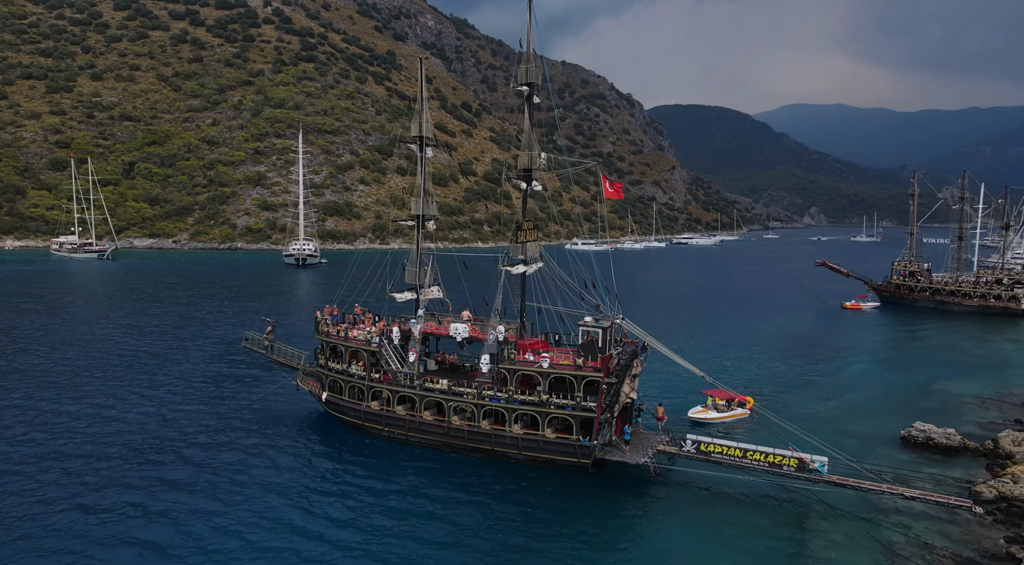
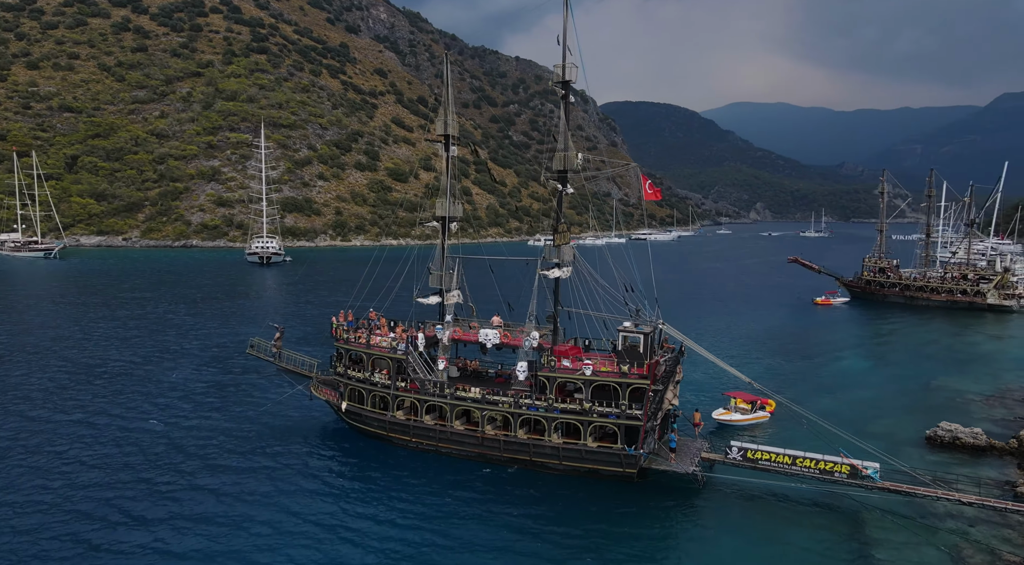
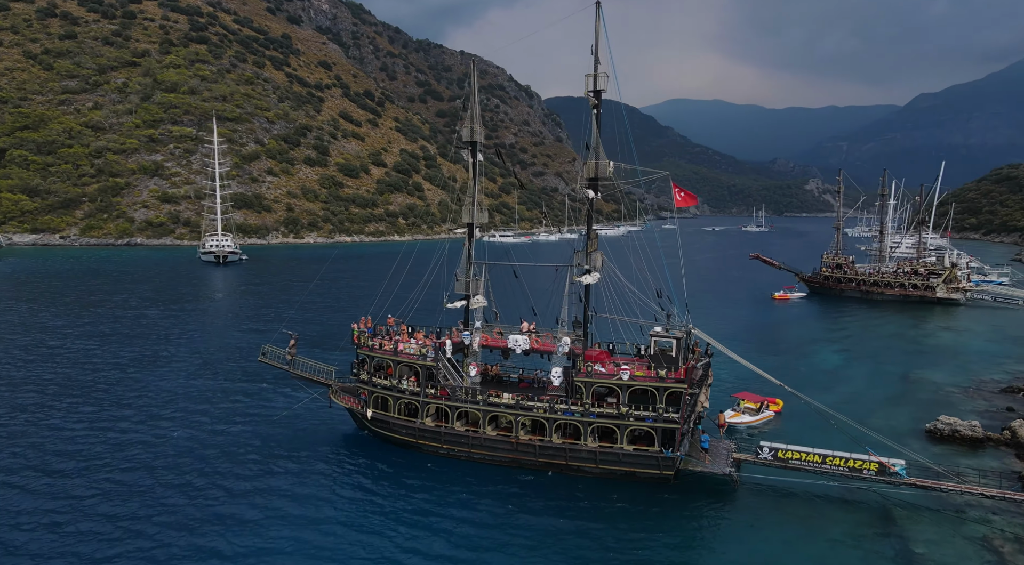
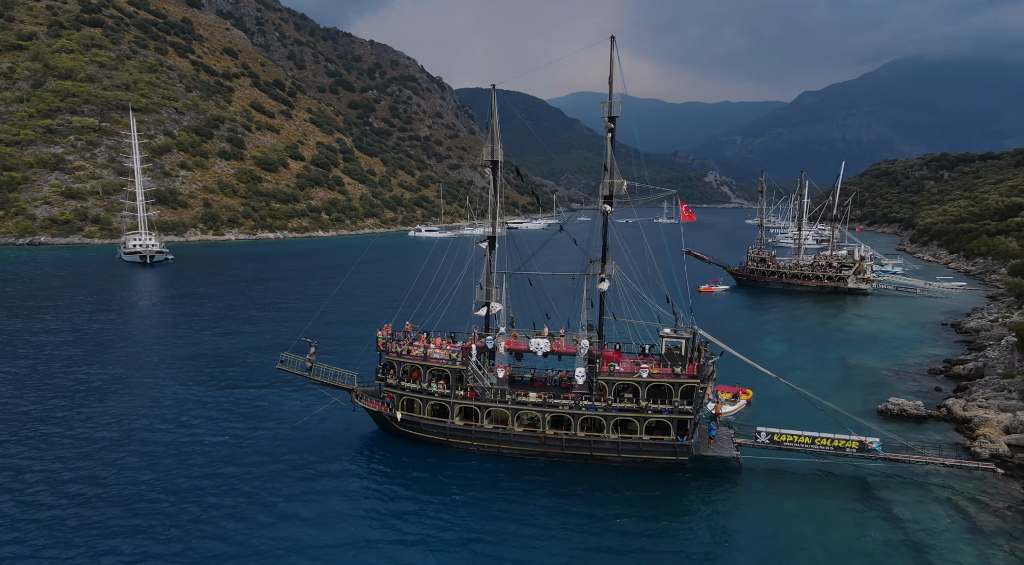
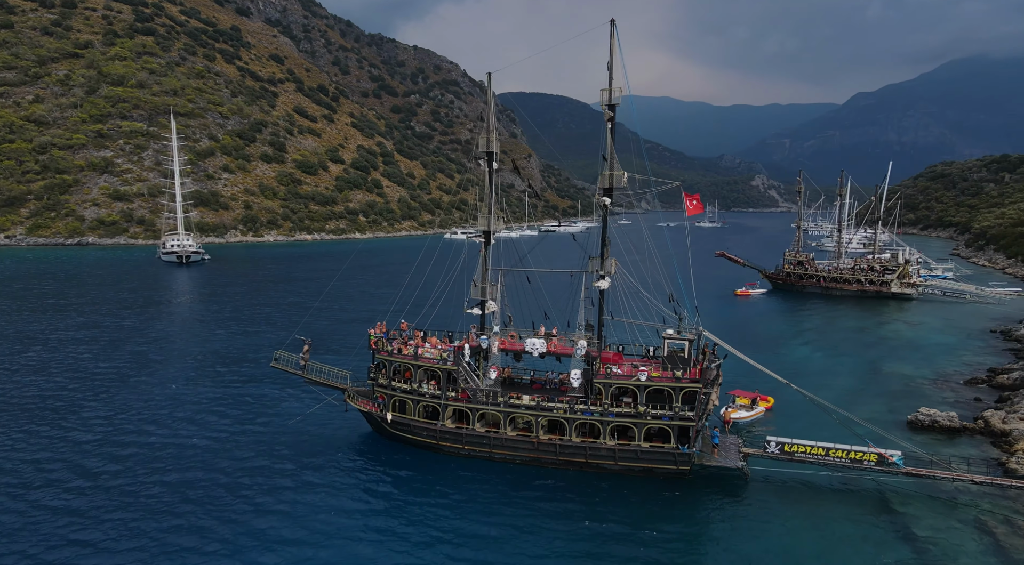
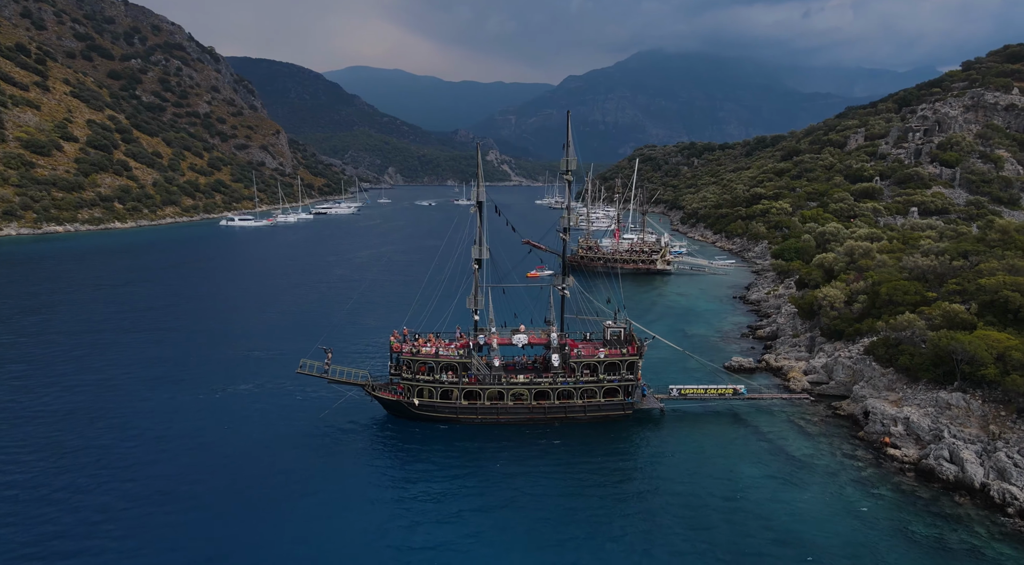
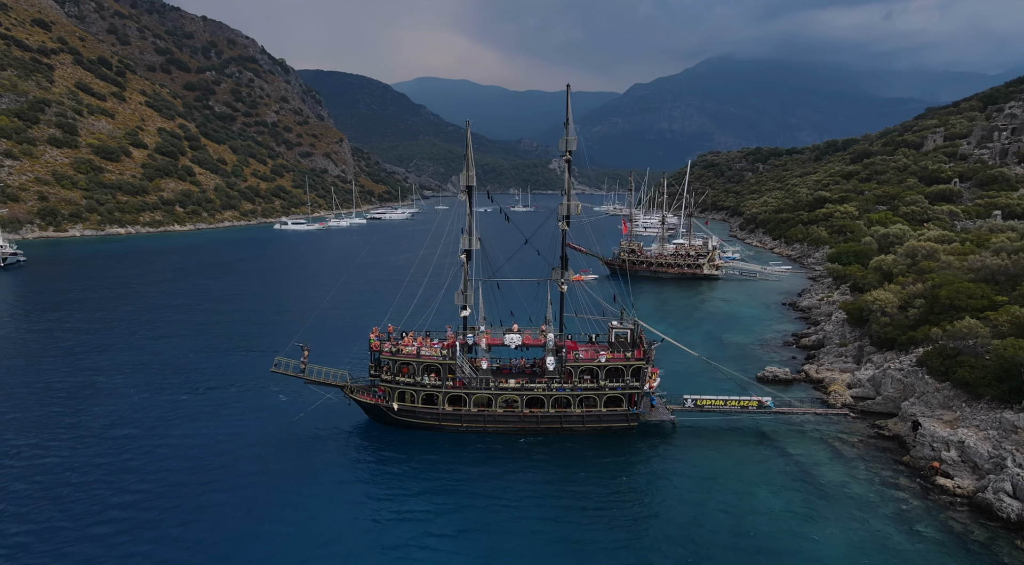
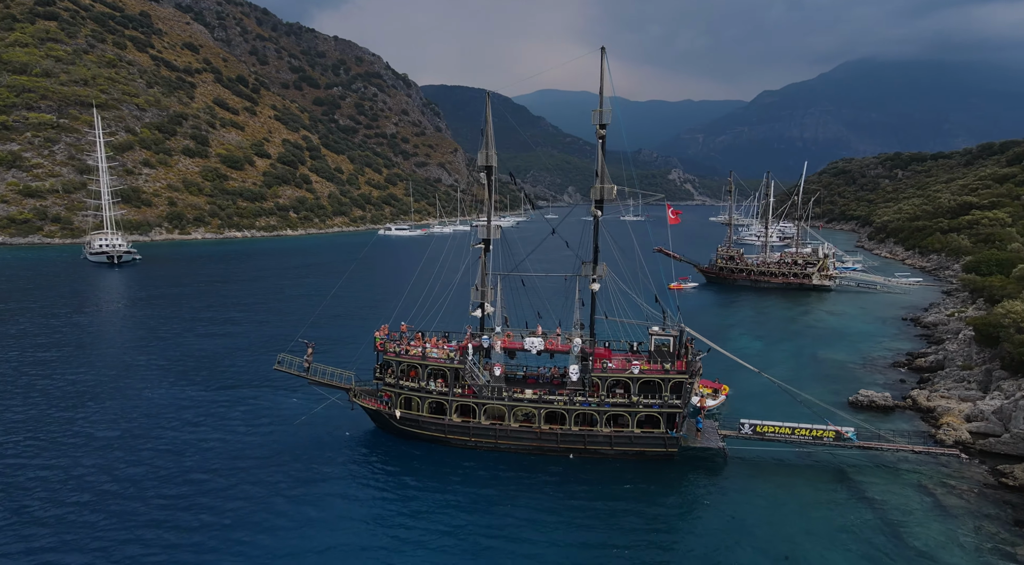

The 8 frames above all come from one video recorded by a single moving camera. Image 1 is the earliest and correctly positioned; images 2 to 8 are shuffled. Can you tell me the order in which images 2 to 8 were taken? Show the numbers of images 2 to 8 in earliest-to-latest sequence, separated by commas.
2, 3, 5, 4, 8, 7, 6
